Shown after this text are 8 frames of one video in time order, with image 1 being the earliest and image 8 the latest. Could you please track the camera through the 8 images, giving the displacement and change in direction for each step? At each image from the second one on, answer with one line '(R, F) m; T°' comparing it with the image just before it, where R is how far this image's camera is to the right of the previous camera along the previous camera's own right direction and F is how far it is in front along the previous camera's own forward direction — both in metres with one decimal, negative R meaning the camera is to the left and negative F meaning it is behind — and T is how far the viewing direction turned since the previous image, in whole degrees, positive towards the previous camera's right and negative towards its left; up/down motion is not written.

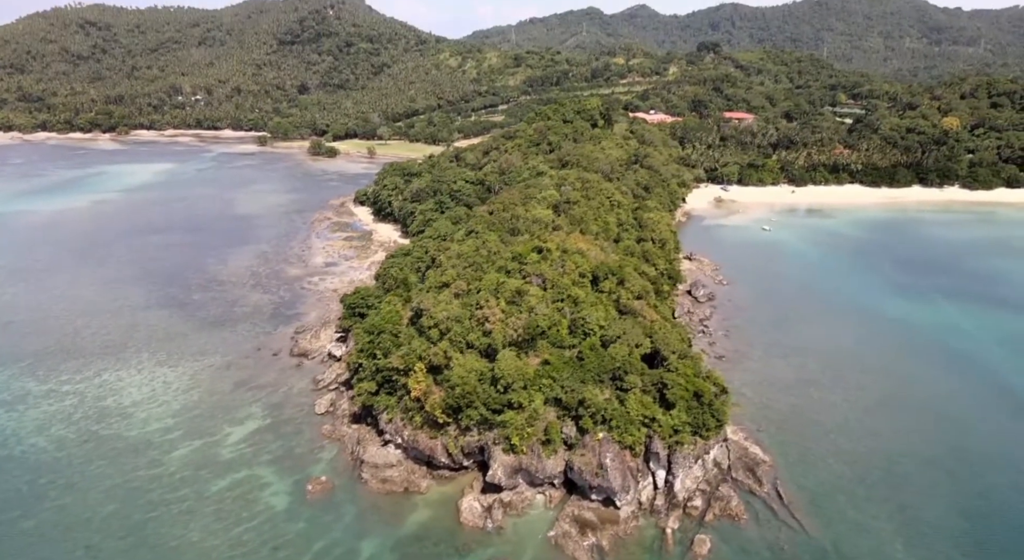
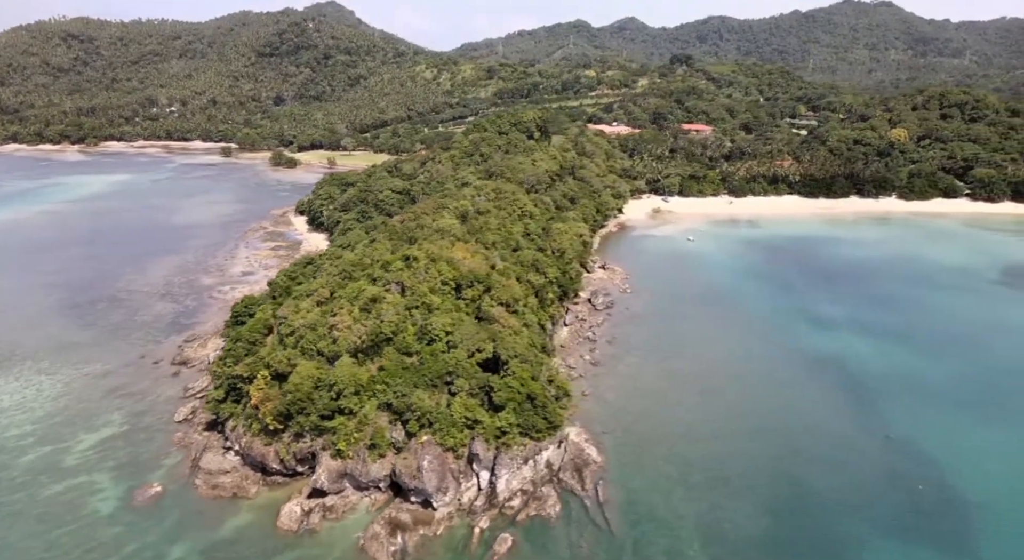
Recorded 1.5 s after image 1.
(+8.1, -0.5) m; 0°
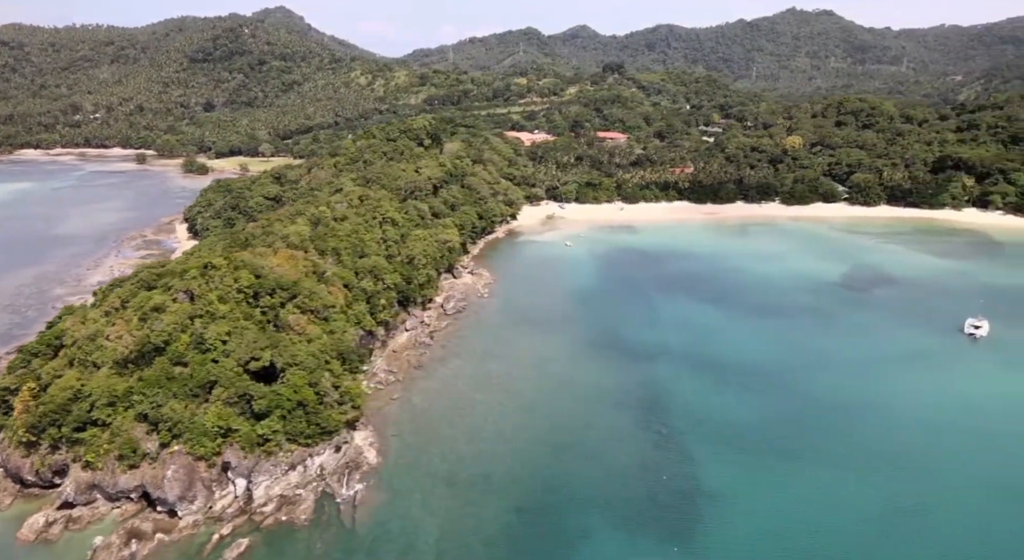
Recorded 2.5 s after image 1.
(+10.3, -0.8) m; +2°
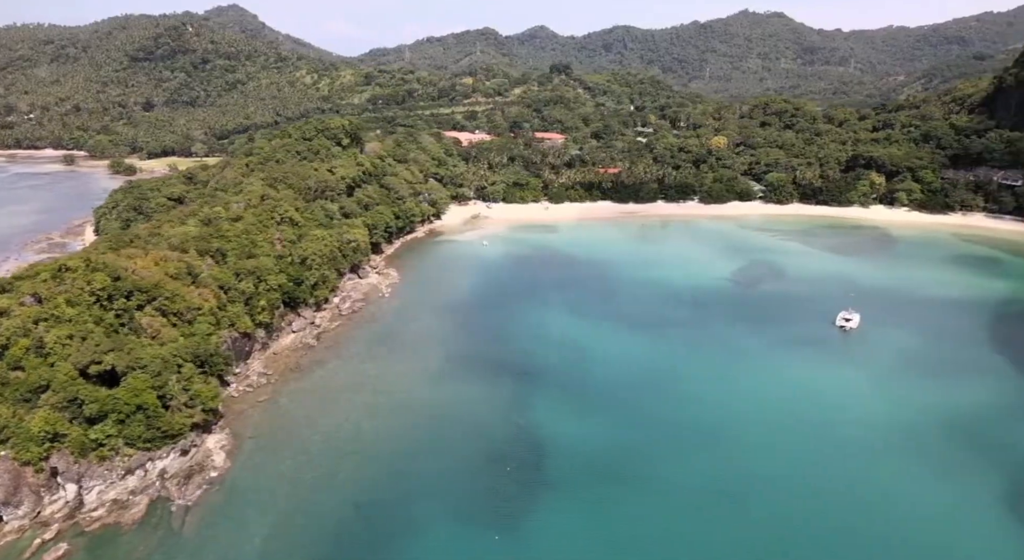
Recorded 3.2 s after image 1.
(+6.7, -0.6) m; +2°
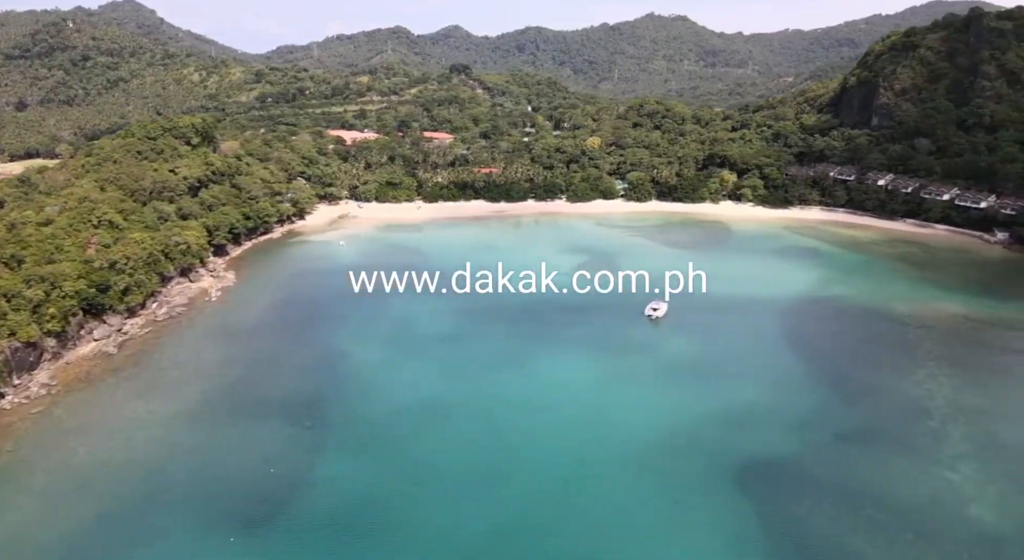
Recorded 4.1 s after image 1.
(+9.3, -1.8) m; +6°
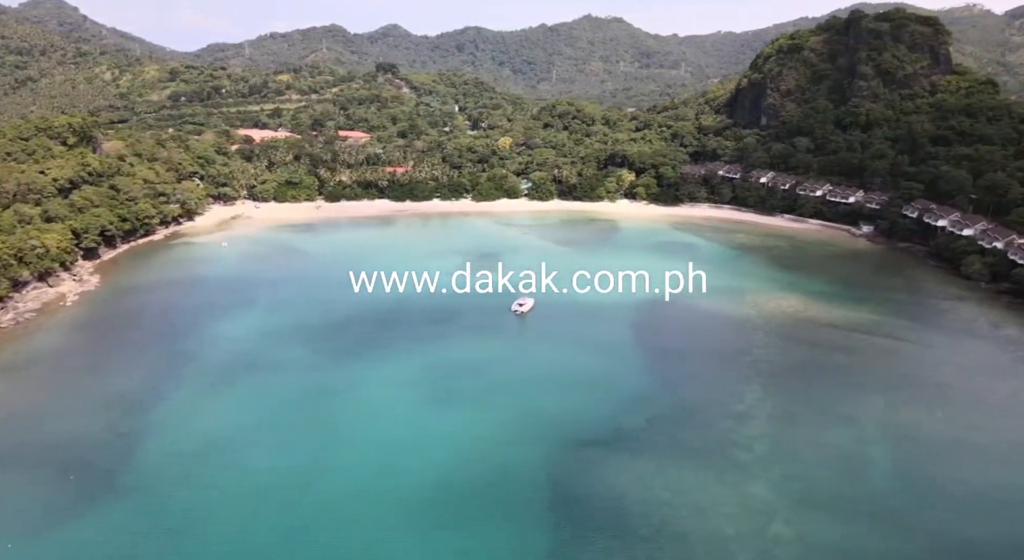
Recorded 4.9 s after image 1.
(+7.5, -1.5) m; +4°
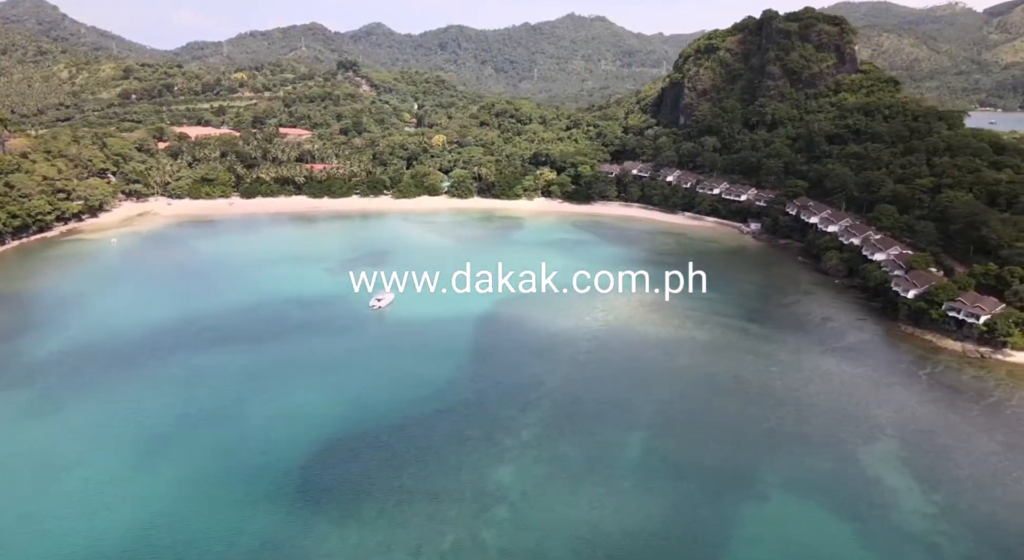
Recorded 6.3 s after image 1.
(+12.2, -1.0) m; 0°
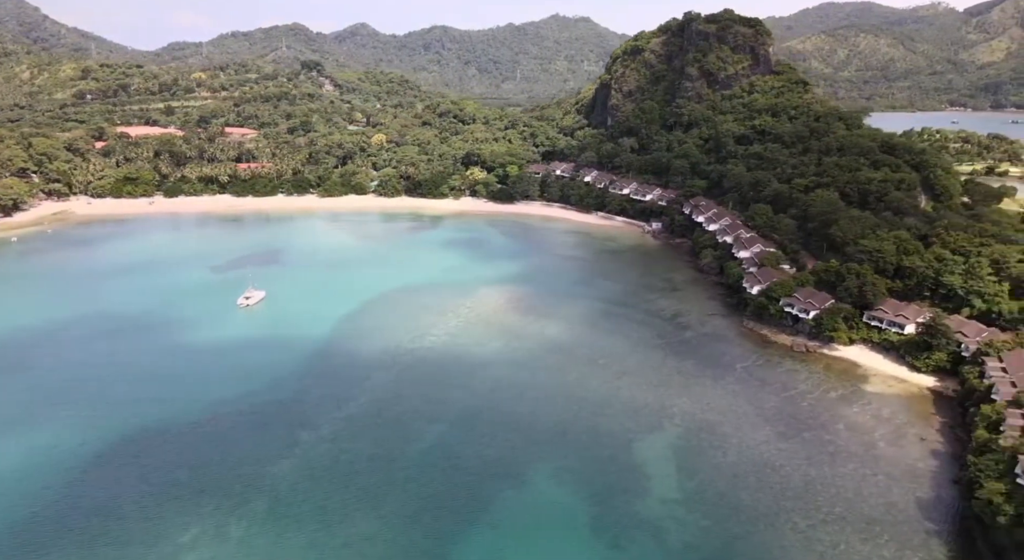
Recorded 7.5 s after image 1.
(+11.0, -1.0) m; 0°
